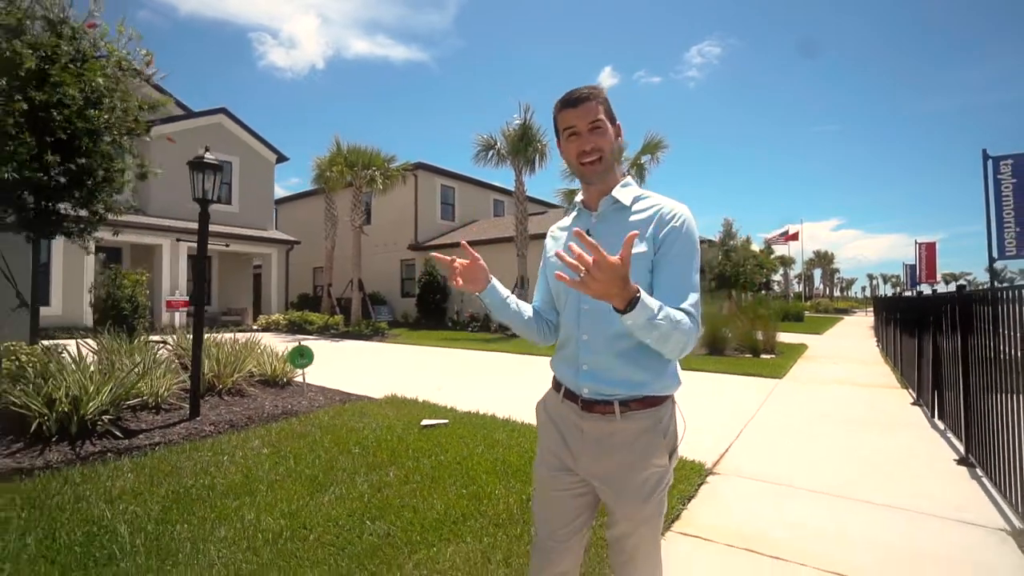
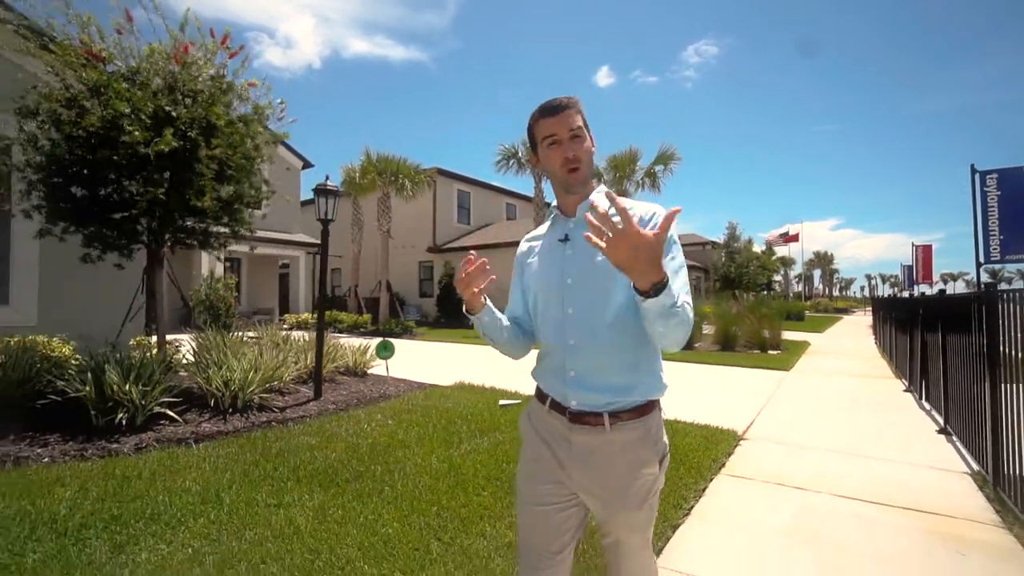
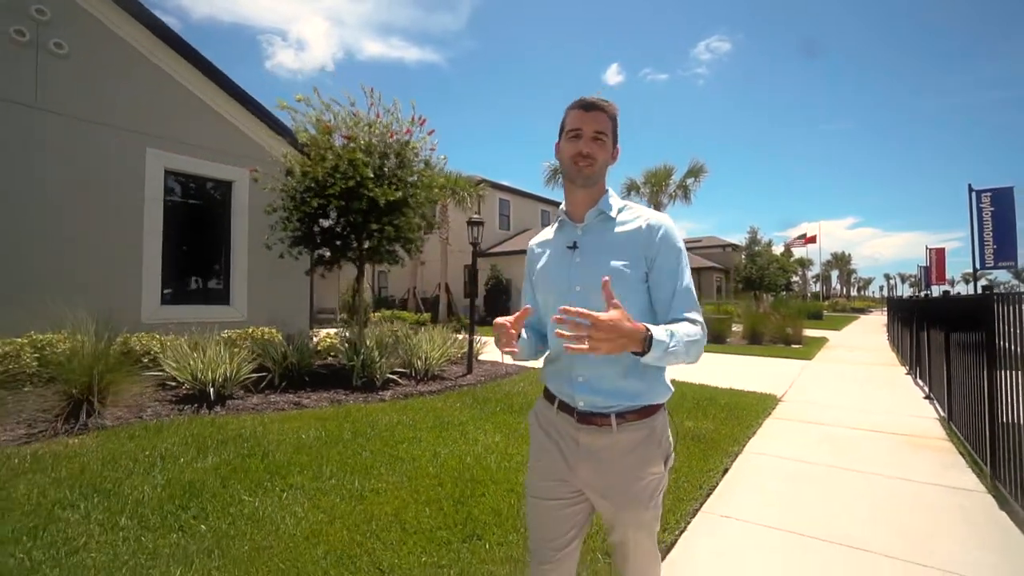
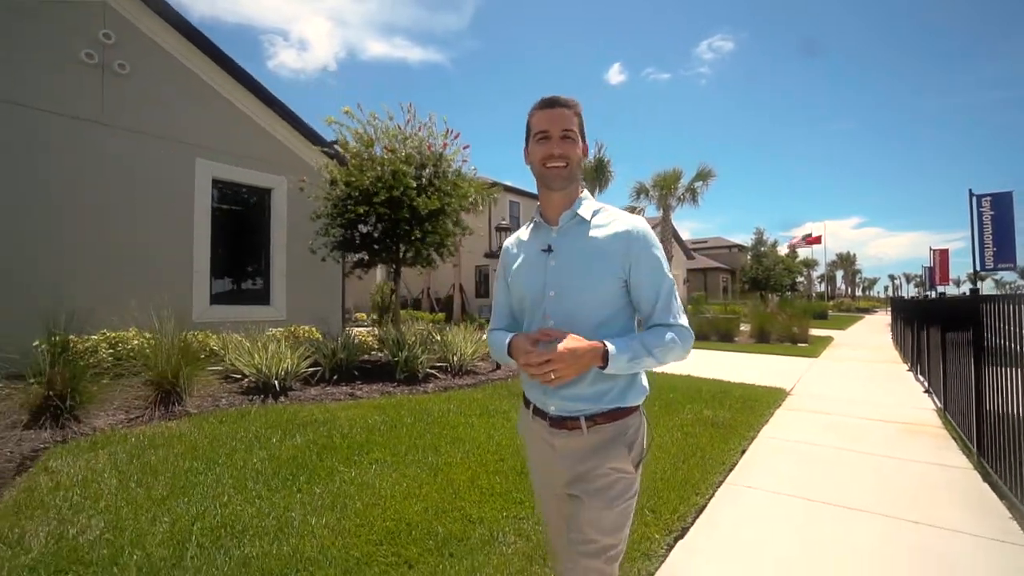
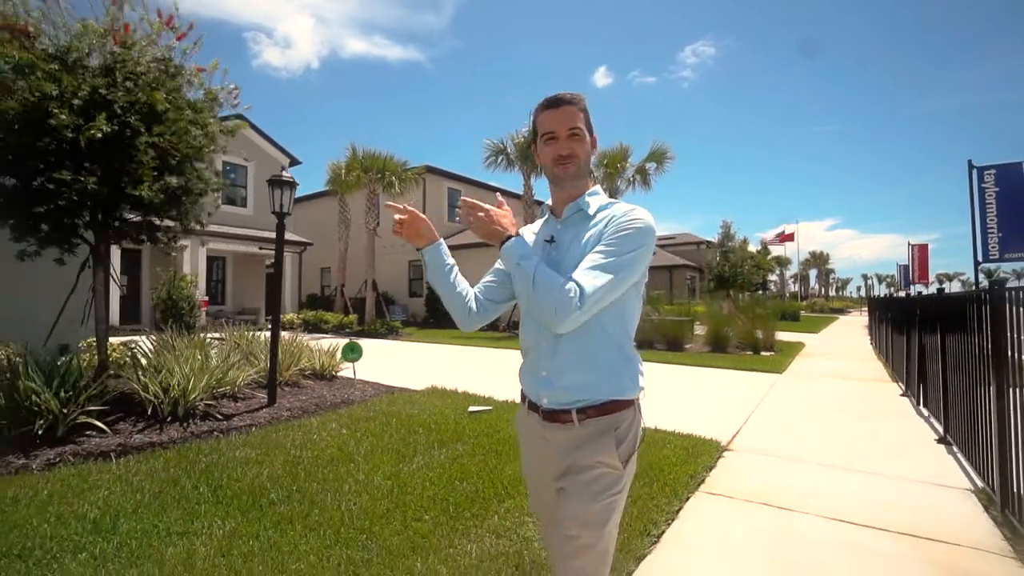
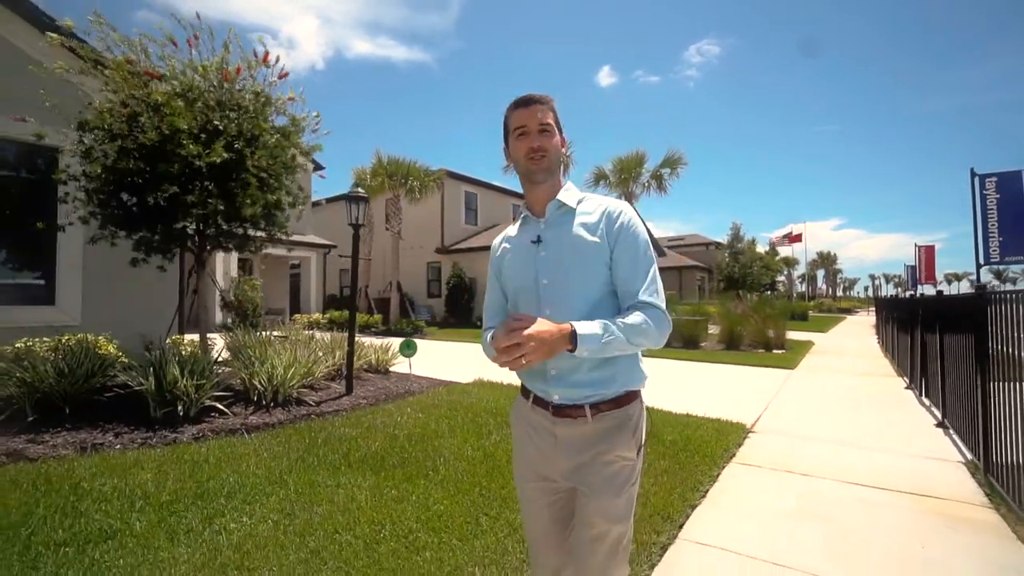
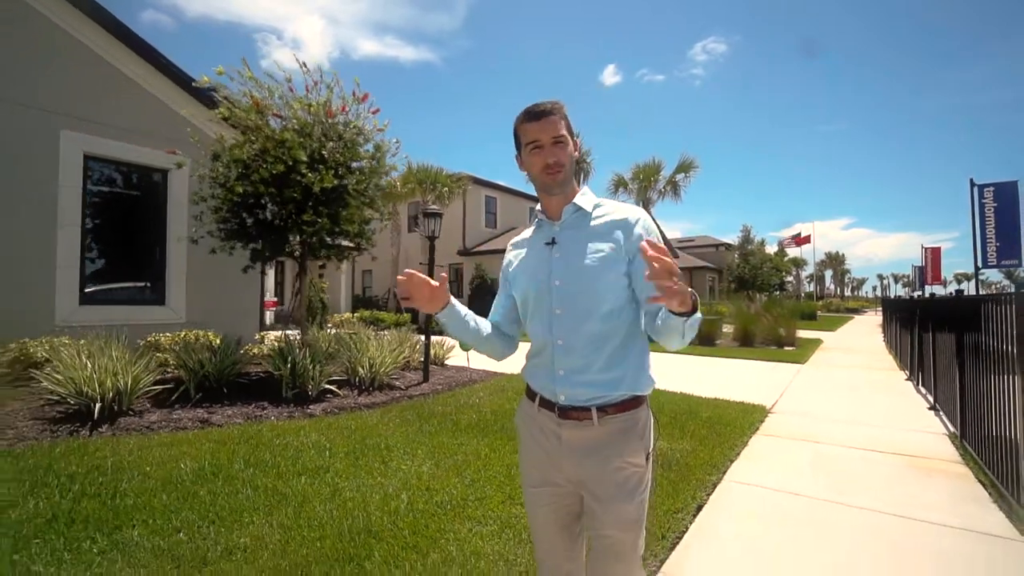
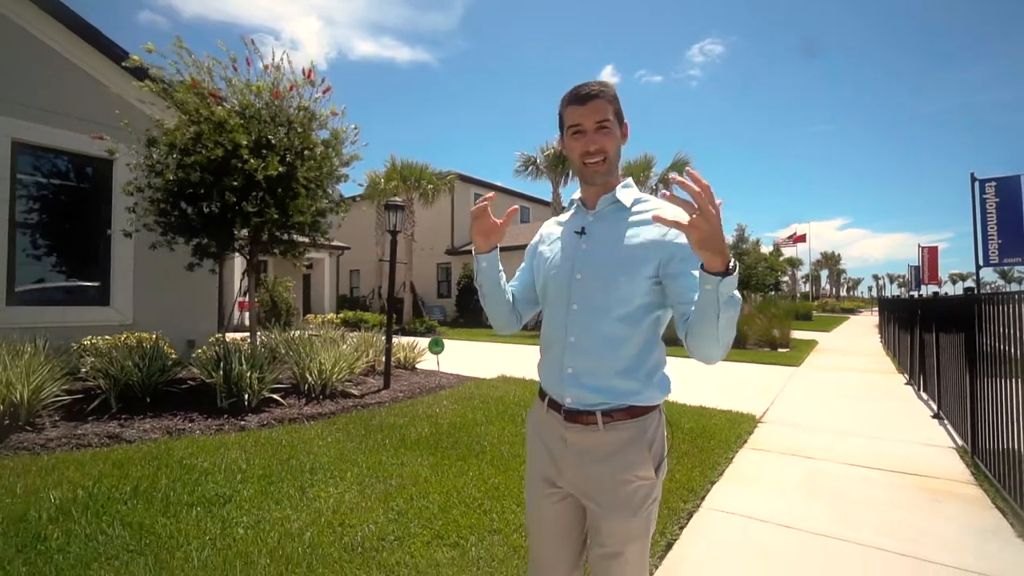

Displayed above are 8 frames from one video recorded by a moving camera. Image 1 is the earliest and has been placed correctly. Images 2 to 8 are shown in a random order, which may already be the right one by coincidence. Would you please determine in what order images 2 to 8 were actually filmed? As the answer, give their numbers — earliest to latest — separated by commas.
5, 2, 6, 8, 7, 3, 4
